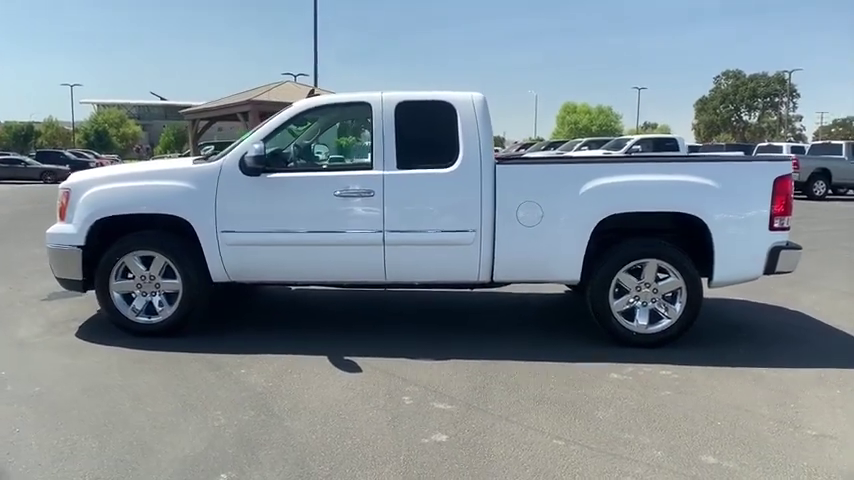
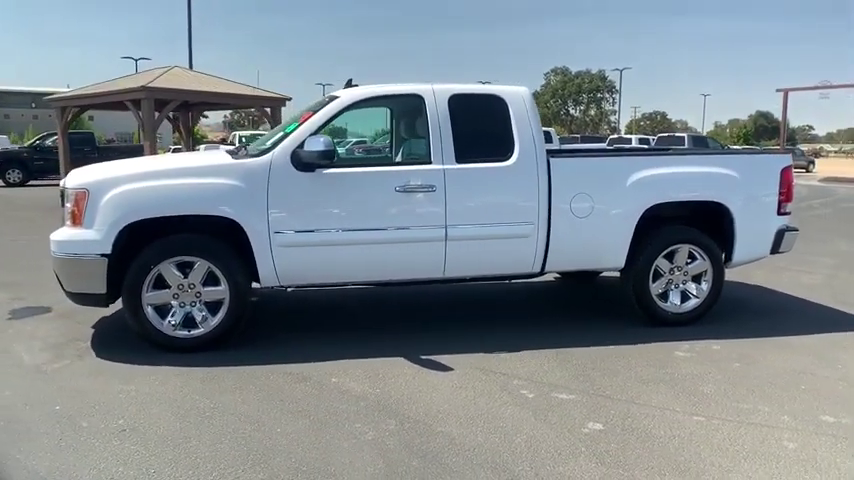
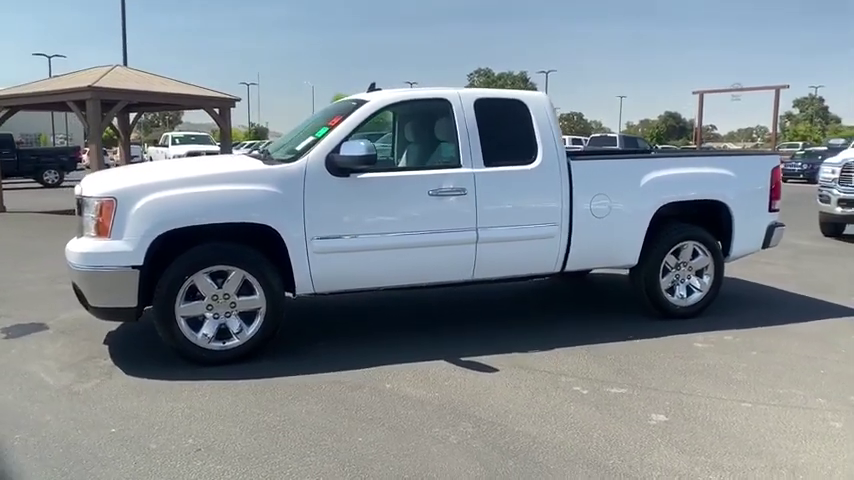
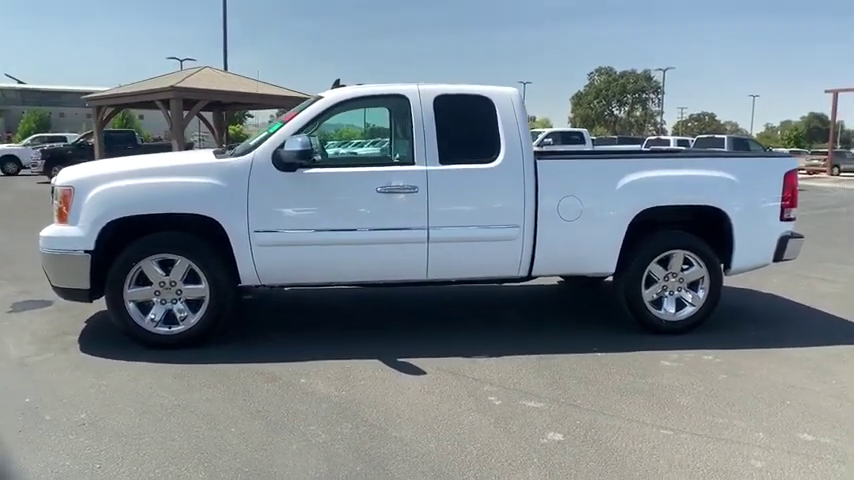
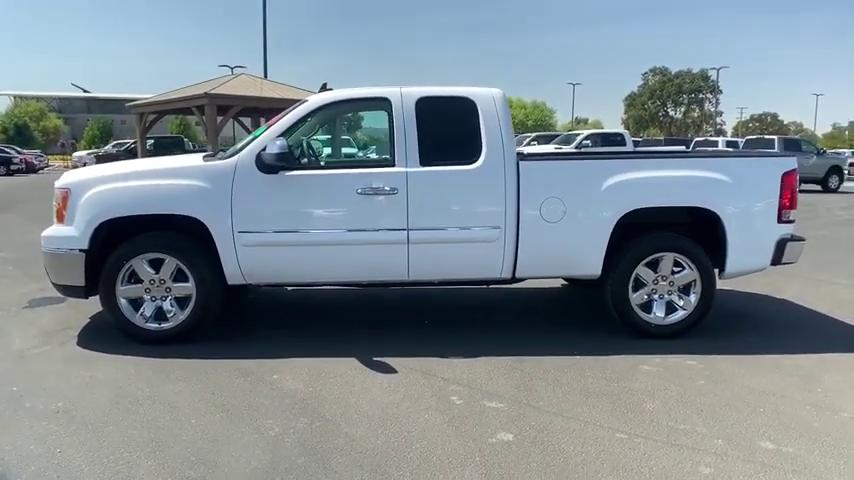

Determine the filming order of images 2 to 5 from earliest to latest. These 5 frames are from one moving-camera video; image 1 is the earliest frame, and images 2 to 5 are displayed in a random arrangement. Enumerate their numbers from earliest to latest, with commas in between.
5, 4, 2, 3
